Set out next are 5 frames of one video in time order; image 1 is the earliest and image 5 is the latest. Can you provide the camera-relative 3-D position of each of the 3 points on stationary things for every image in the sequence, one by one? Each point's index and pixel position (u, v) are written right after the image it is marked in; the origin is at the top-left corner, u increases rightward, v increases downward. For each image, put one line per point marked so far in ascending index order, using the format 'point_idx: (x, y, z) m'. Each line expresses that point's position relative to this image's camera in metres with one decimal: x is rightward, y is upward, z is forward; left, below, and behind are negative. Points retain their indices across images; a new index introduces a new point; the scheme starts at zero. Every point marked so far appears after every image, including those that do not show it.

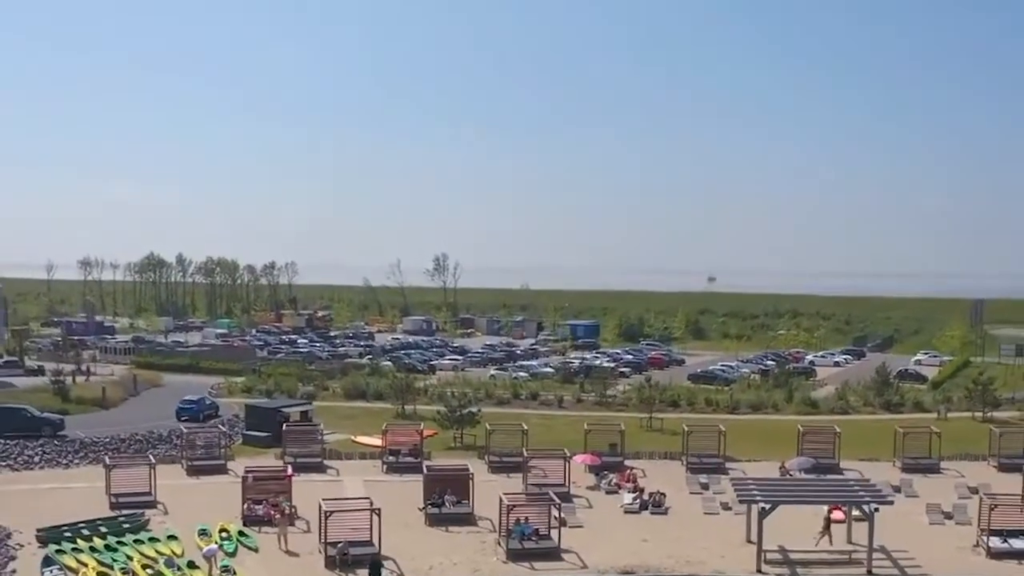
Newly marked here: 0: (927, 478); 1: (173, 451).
0: (+7.7, -3.5, +18.2) m
1: (-6.7, -3.3, +19.4) m
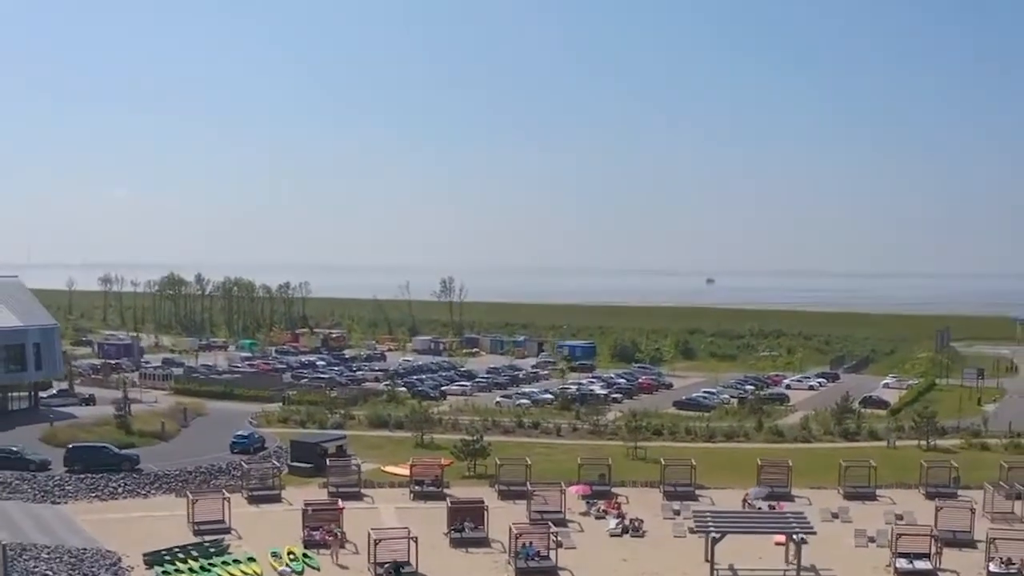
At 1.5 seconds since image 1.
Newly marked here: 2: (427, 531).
0: (+7.9, -4.8, +21.9) m
1: (-6.5, -4.6, +23.1) m
2: (-1.7, -4.9, +20.0) m
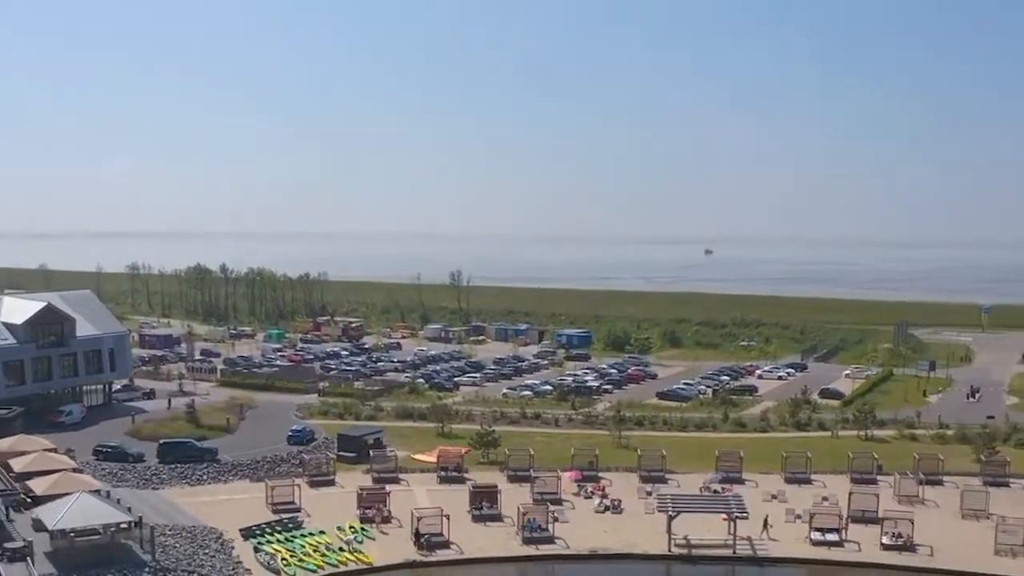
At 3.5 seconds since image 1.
0: (+8.0, -5.5, +27.6) m
1: (-6.3, -5.3, +28.8) m
2: (-1.5, -5.7, +25.7) m
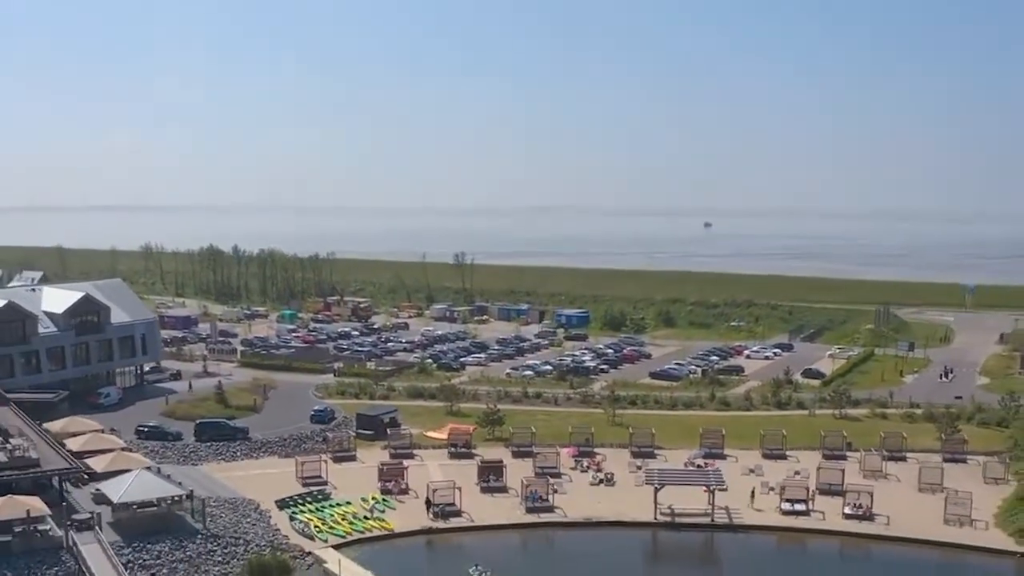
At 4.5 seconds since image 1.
0: (+8.2, -5.4, +30.6) m
1: (-6.2, -5.1, +31.8) m
2: (-1.4, -5.6, +28.7) m
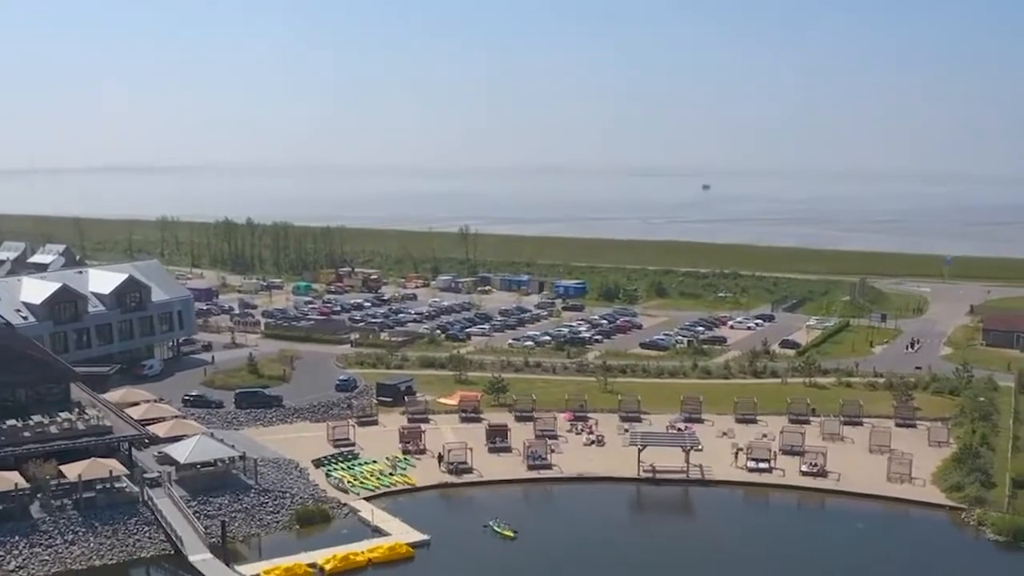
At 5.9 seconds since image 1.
0: (+8.3, -4.9, +34.8) m
1: (-6.1, -4.5, +36.0) m
2: (-1.3, -5.2, +32.9) m
